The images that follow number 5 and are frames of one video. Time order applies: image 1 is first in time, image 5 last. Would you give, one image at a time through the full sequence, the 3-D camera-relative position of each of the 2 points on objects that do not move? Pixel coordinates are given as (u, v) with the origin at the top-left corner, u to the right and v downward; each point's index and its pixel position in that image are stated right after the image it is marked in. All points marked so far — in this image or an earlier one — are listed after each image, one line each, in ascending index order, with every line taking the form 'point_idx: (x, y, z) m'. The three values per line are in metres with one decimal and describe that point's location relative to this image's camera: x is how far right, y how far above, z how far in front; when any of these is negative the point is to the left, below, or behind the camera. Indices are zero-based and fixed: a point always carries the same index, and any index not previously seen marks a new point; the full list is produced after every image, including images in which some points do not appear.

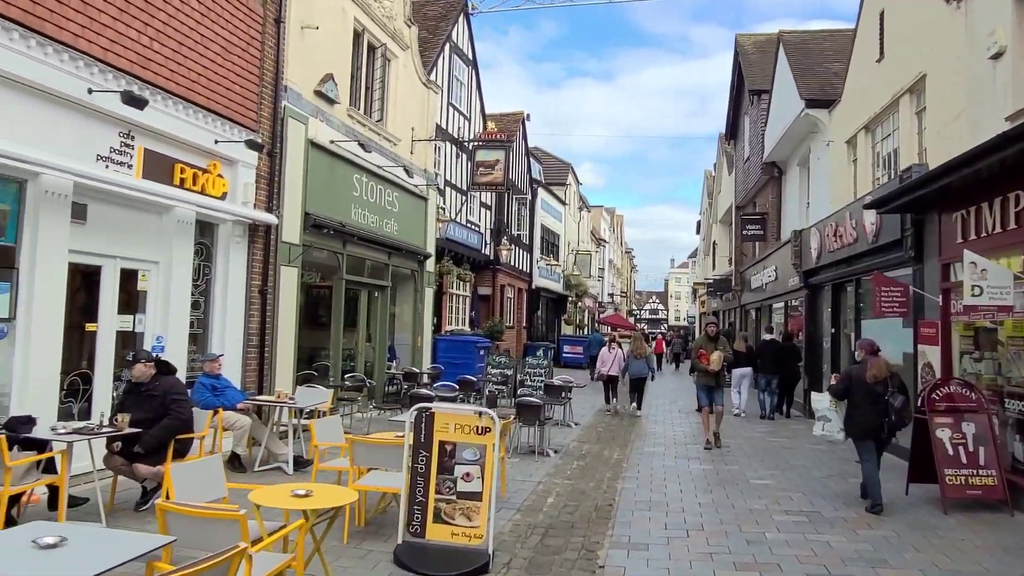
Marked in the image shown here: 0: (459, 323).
0: (-1.4, -0.9, +19.1) m
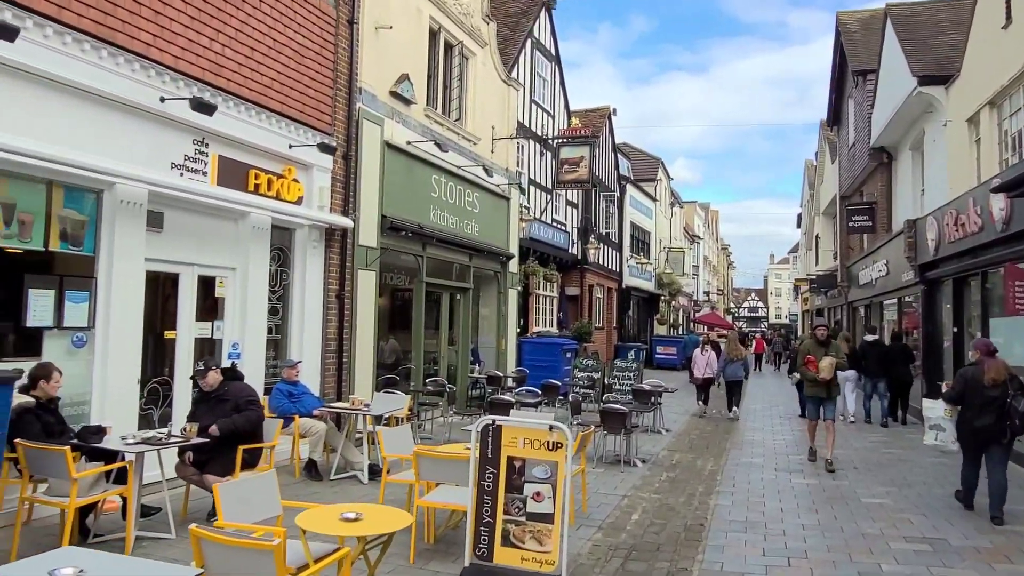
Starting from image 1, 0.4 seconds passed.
0: (+0.8, -0.9, +18.8) m
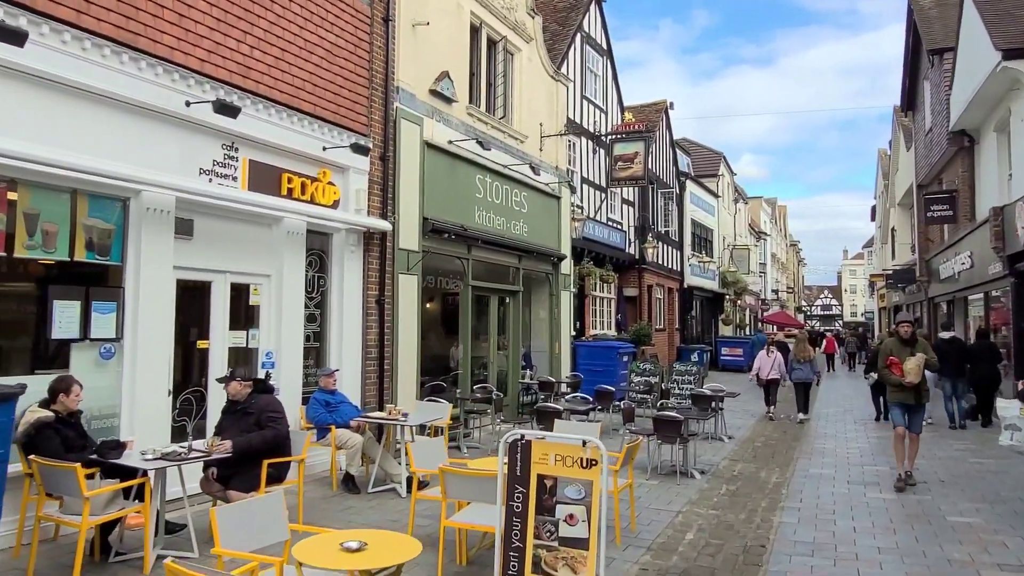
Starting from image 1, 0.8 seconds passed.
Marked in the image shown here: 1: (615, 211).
0: (+2.2, -1.0, +18.2) m
1: (+2.5, +1.9, +18.2) m
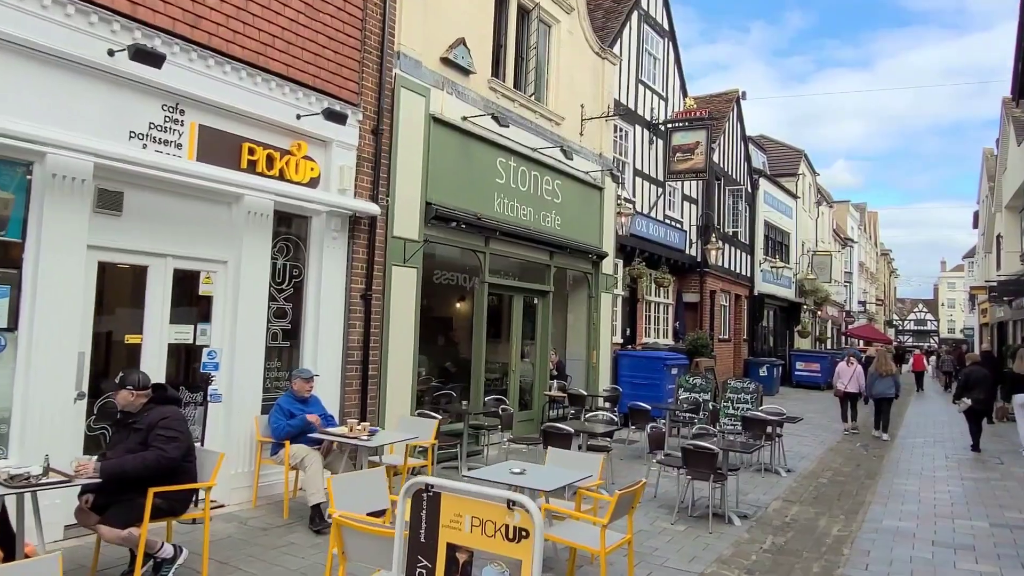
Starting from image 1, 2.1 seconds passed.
0: (+3.3, -1.1, +16.6) m
1: (+3.6, +1.8, +16.6) m
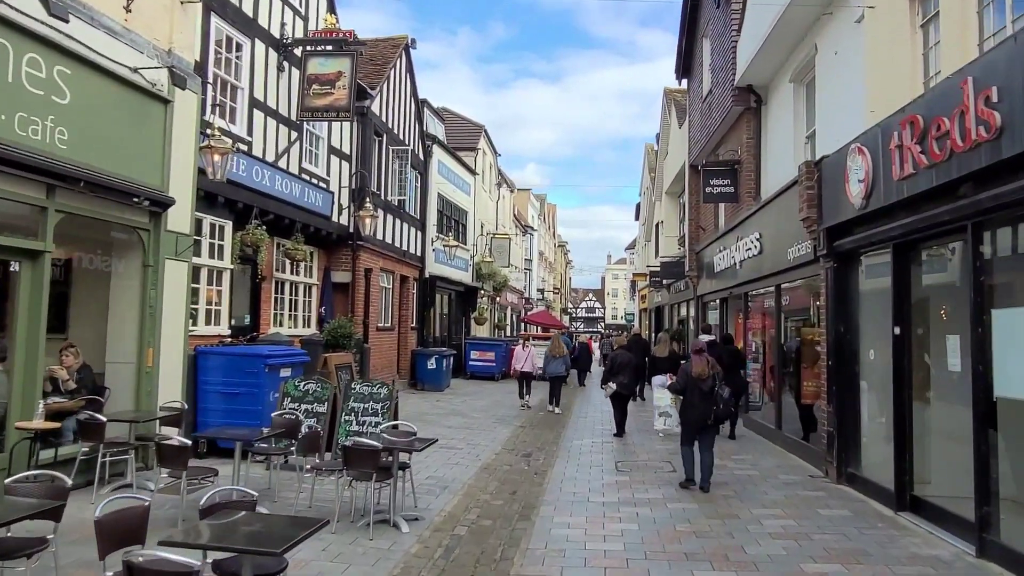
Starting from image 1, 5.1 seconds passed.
0: (-3.9, -0.6, +12.9) m
1: (-3.5, +2.3, +13.0) m
